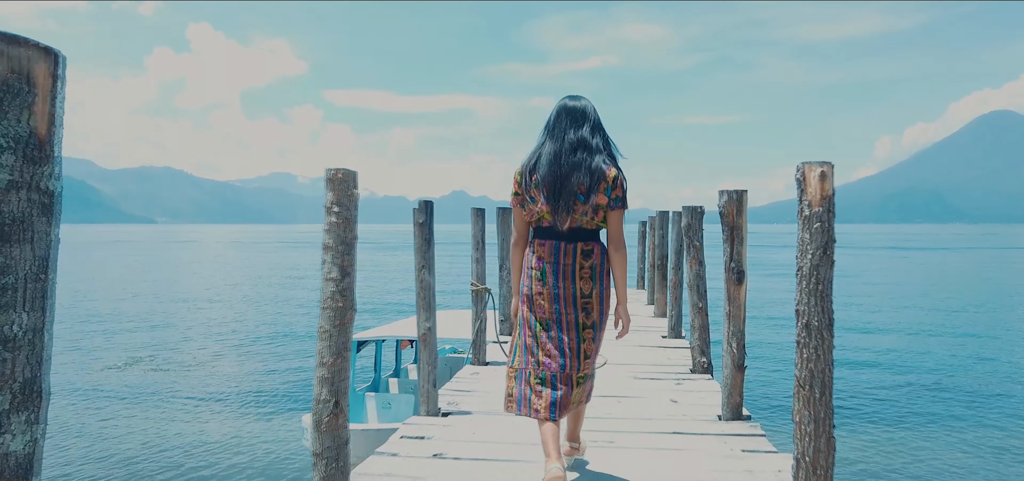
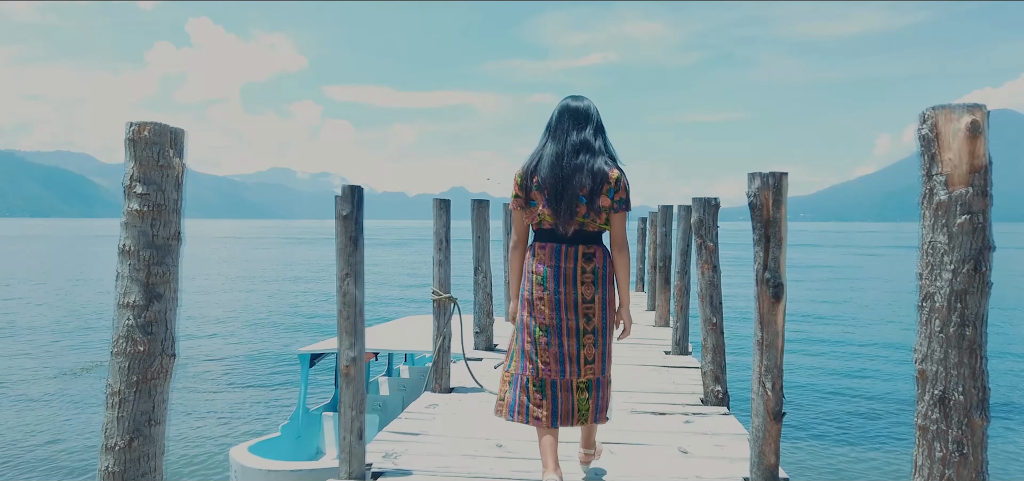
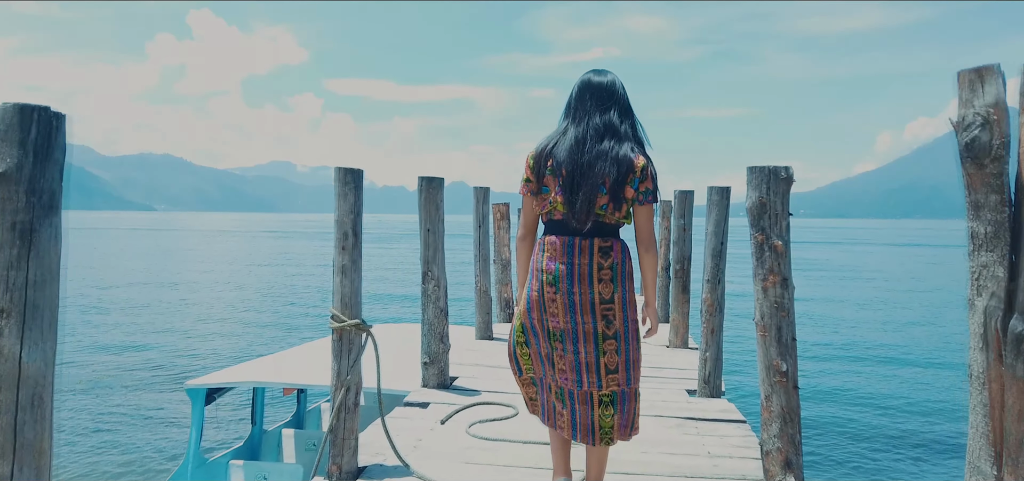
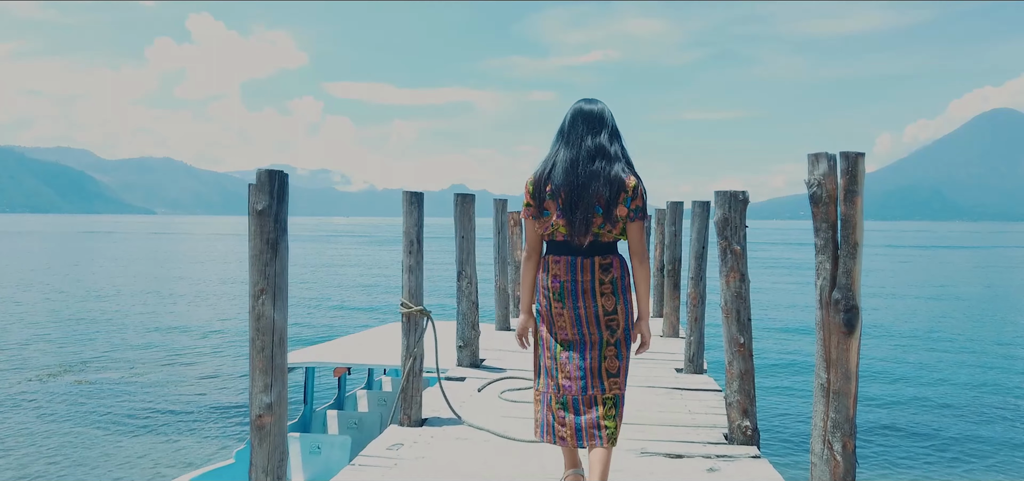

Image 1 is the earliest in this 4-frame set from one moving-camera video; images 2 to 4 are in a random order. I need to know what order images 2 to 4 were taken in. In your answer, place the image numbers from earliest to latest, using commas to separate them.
2, 4, 3
